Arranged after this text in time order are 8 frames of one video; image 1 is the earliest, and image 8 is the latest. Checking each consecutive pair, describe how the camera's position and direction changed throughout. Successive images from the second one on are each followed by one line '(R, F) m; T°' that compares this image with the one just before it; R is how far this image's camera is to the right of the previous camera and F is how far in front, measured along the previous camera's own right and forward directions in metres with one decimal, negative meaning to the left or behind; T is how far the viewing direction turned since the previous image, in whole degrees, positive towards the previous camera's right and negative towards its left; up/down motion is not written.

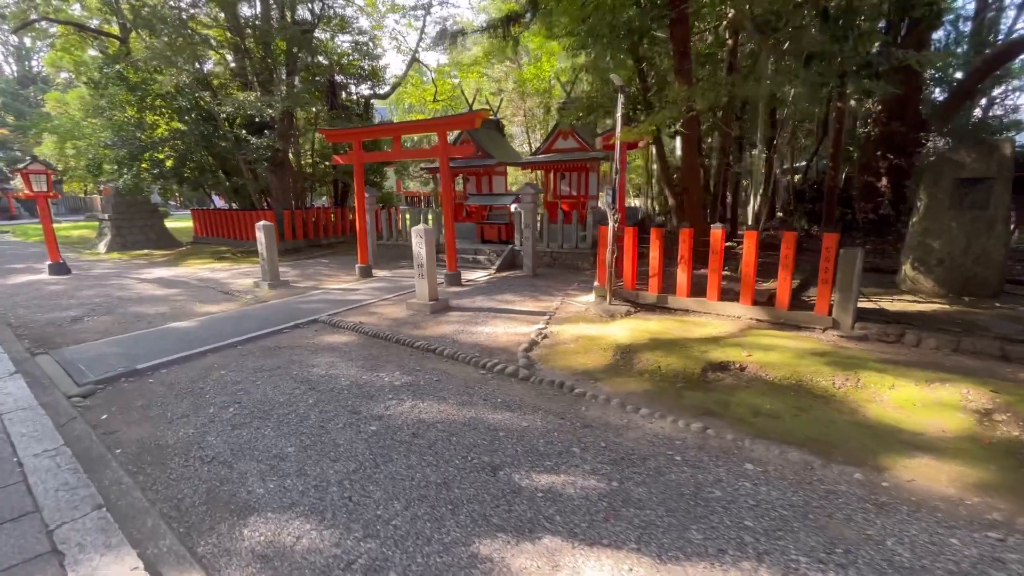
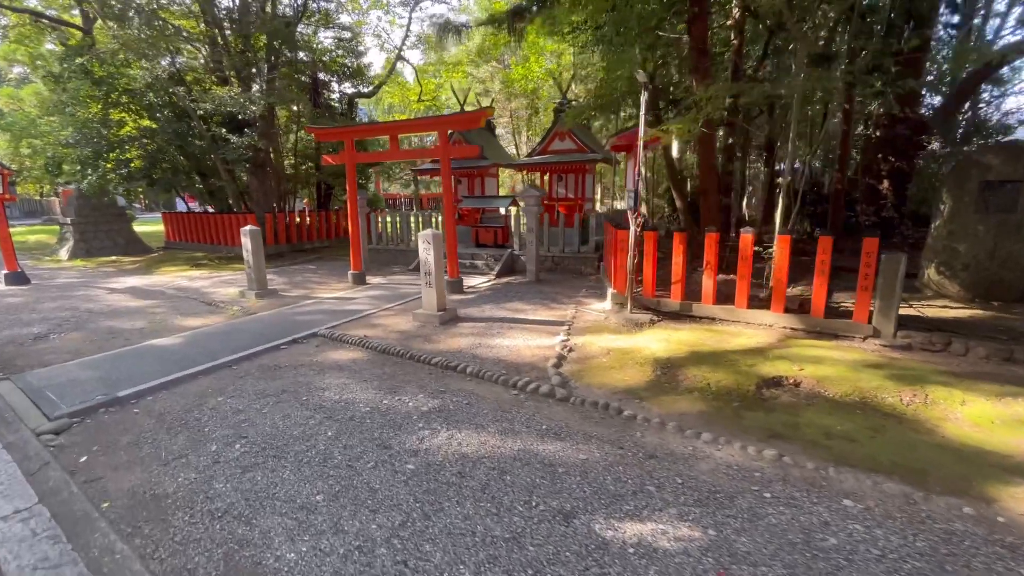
(-0.6, +0.5) m; +3°
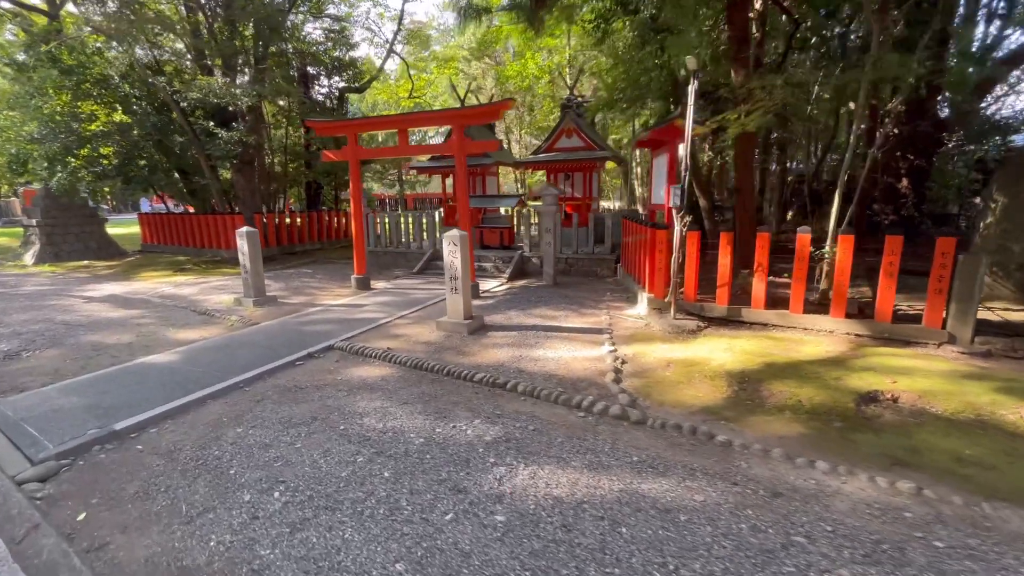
(-0.8, +0.6) m; +3°
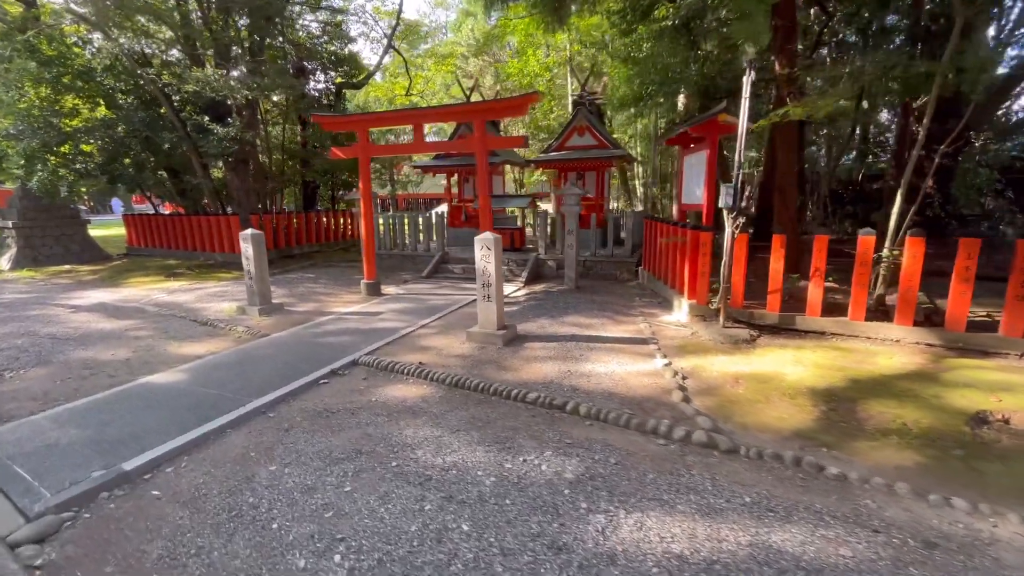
(-0.7, +0.5) m; +2°
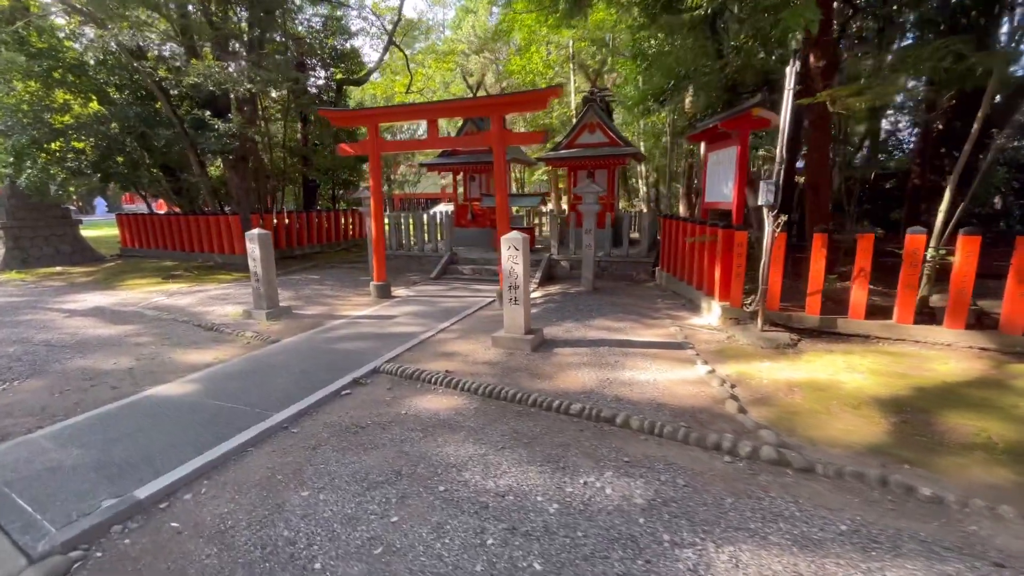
(-0.4, +0.3) m; +1°
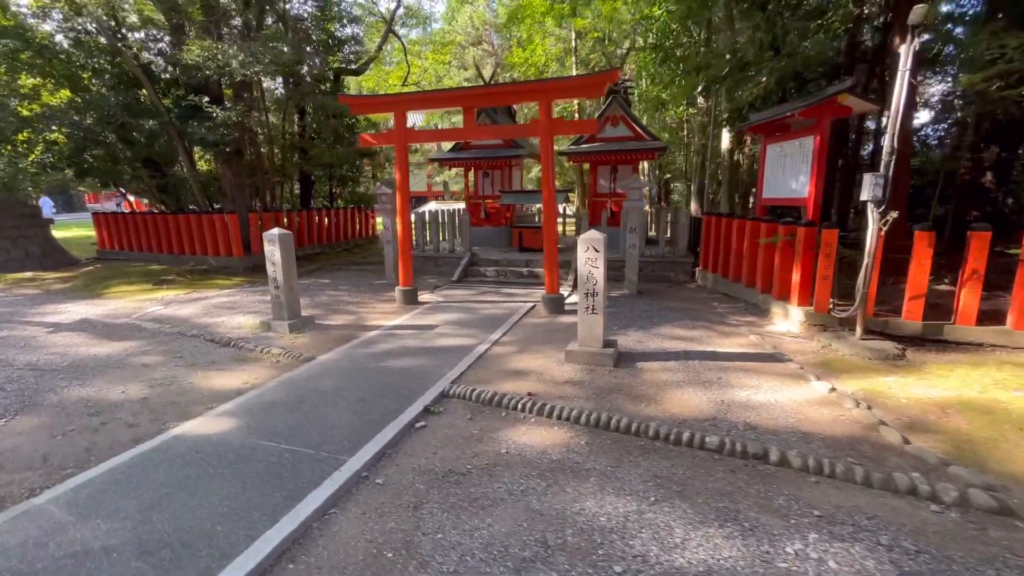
(-1.1, +0.7) m; +3°
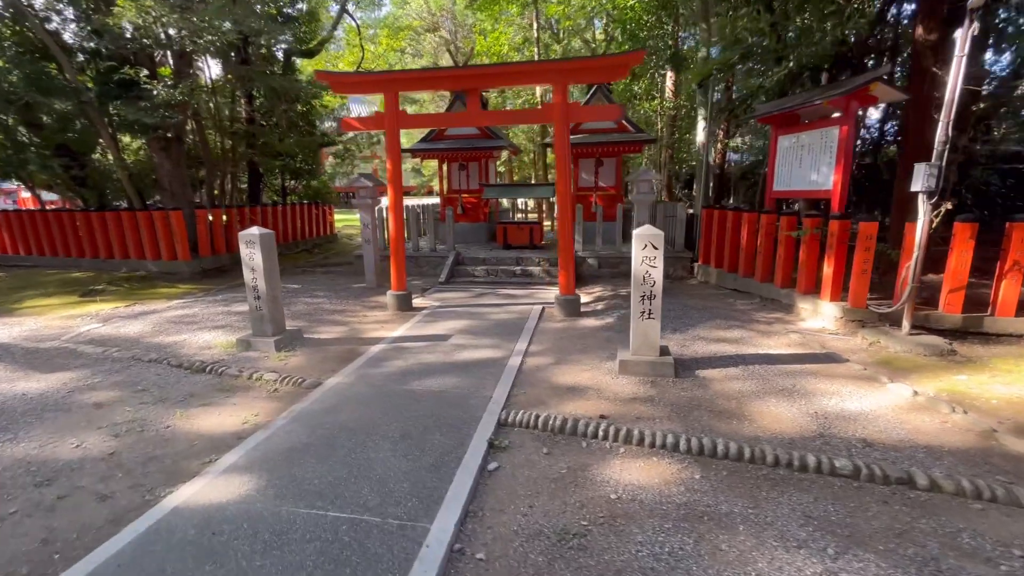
(-1.0, +0.7) m; +7°
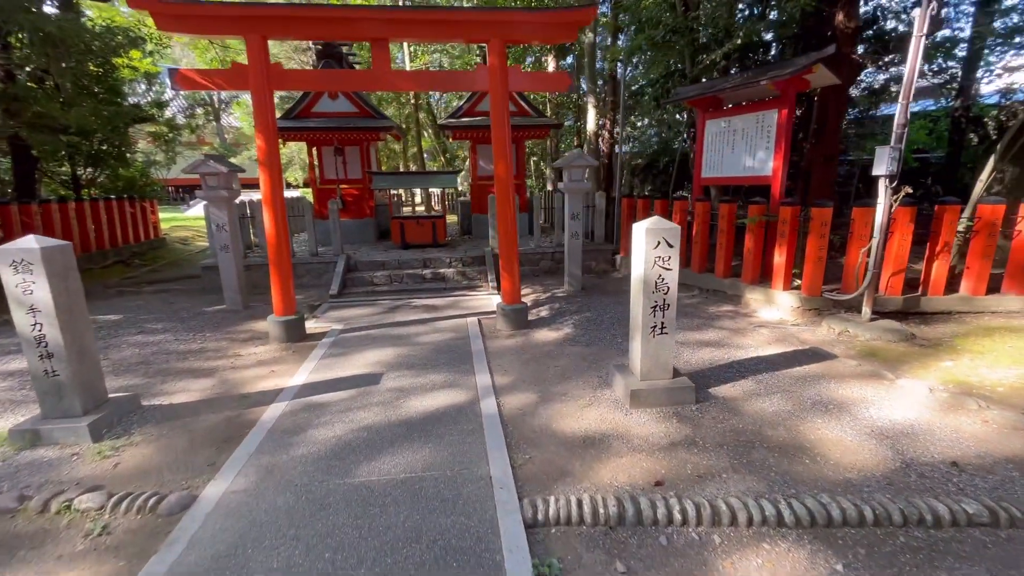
(-0.8, +1.4) m; +17°
